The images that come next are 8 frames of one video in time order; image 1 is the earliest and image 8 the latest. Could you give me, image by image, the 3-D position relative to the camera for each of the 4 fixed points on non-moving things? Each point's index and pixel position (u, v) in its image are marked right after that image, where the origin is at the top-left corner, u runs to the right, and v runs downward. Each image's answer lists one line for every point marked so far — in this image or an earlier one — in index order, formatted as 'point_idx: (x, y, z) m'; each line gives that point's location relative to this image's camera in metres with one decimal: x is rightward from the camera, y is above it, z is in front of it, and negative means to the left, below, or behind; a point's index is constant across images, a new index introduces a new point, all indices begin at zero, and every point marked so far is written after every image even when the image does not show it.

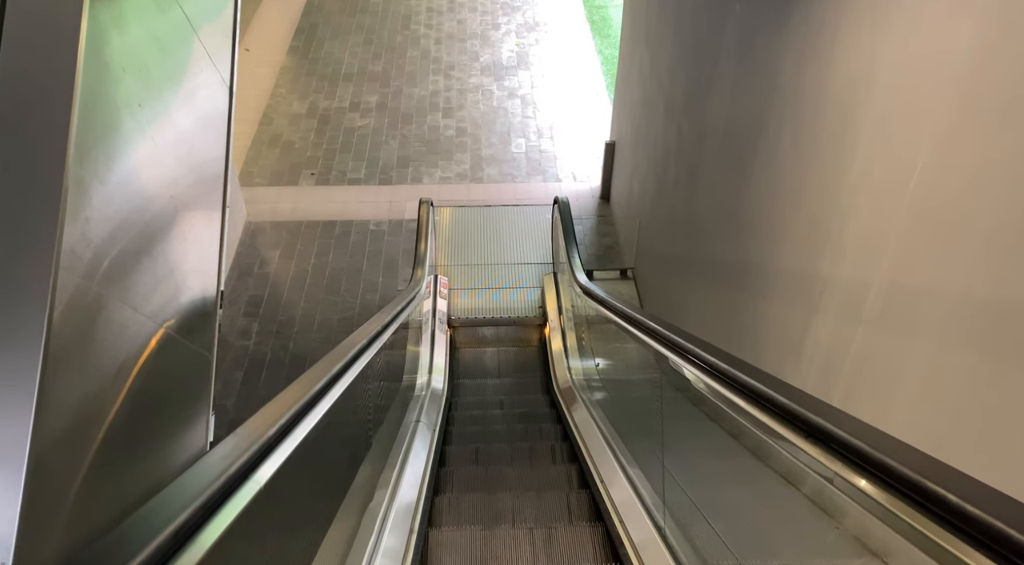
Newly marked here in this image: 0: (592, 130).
0: (+0.8, +1.6, +7.4) m
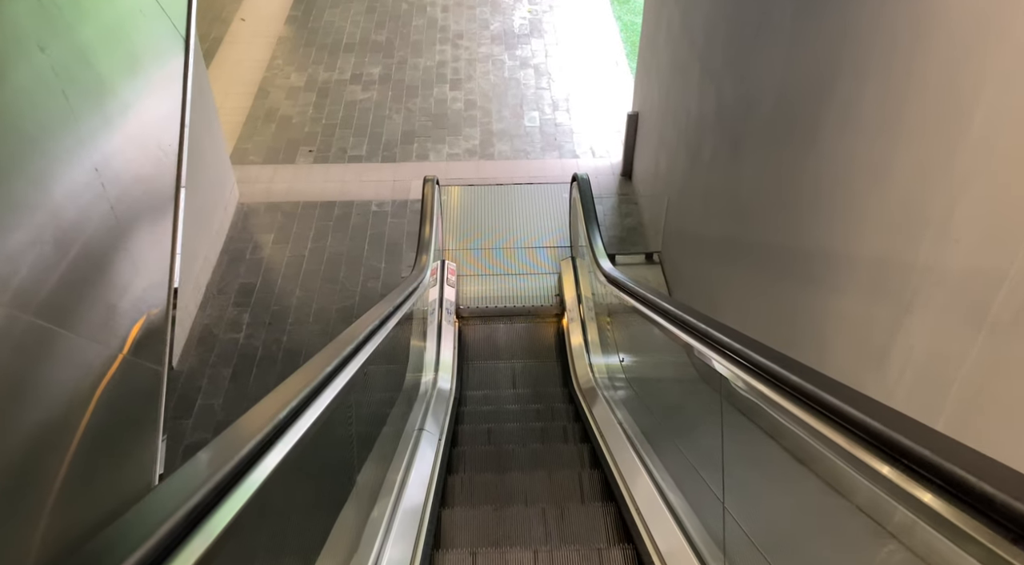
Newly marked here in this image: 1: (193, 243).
0: (+1.0, +1.8, +6.9) m
1: (-2.2, +0.3, +5.0) m
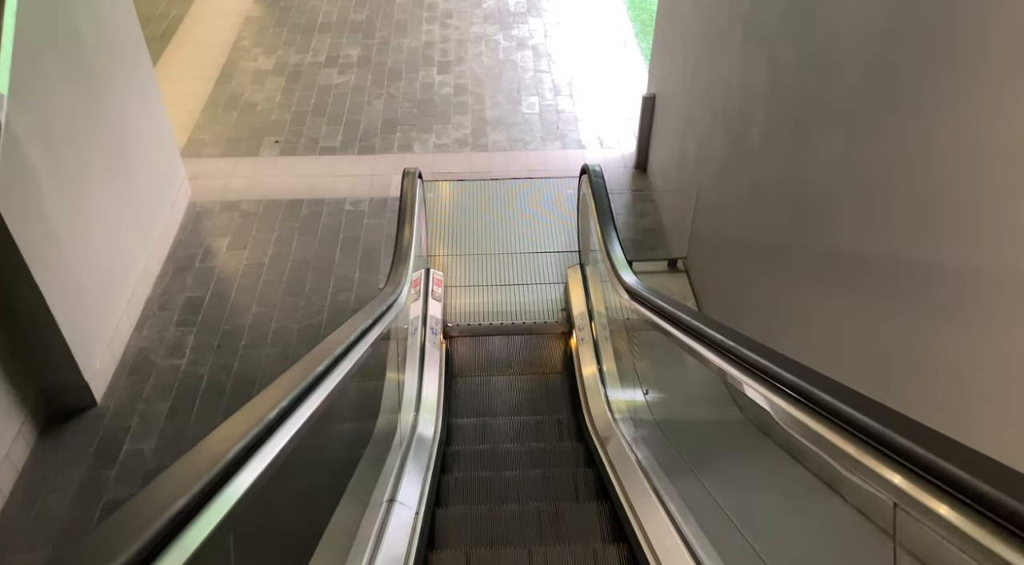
0: (+0.9, +1.7, +6.1) m
1: (-2.3, +0.2, +4.1) m
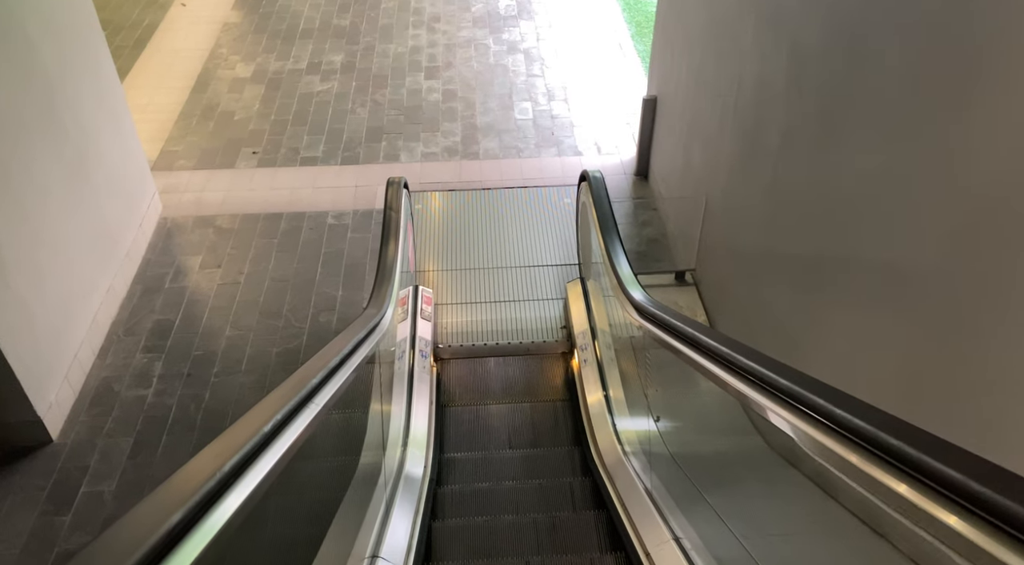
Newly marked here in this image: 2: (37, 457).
0: (+0.9, +1.6, +5.8) m
1: (-2.3, +0.1, +3.8) m
2: (-2.2, -0.8, +3.3) m
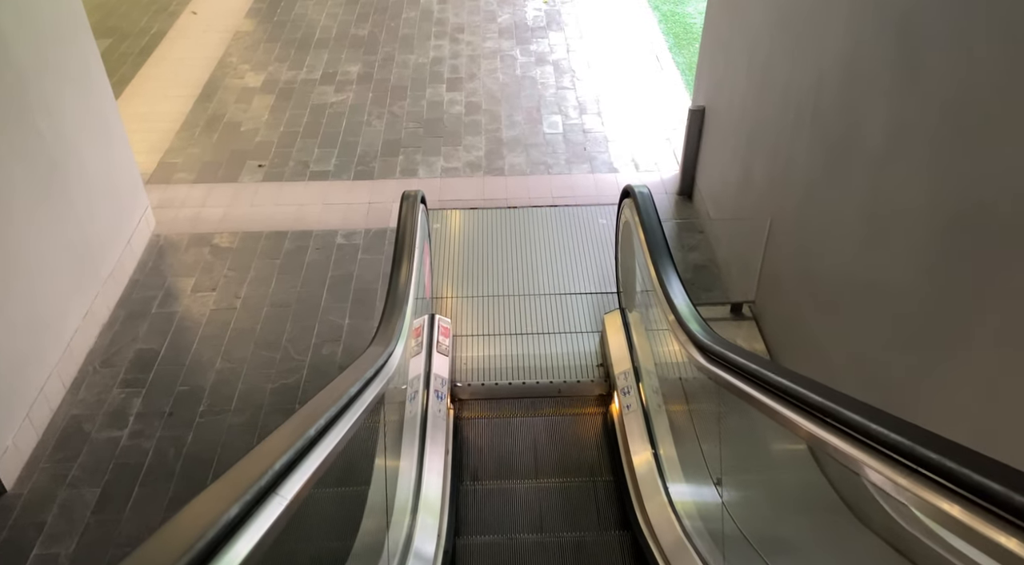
0: (+1.1, +1.4, +5.3) m
1: (-2.1, 0.0, +3.4) m
2: (-2.1, -0.9, +2.8) m
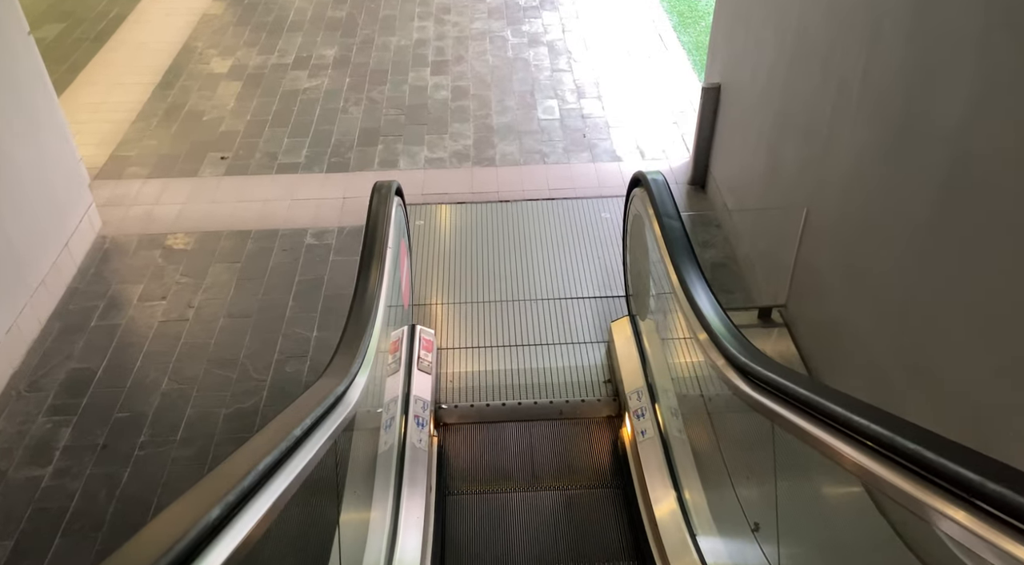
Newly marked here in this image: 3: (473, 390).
0: (+1.0, +1.4, +4.9) m
1: (-2.2, -0.1, +2.9) m
2: (-2.1, -1.0, +2.4) m
3: (-0.2, -0.5, +3.1) m
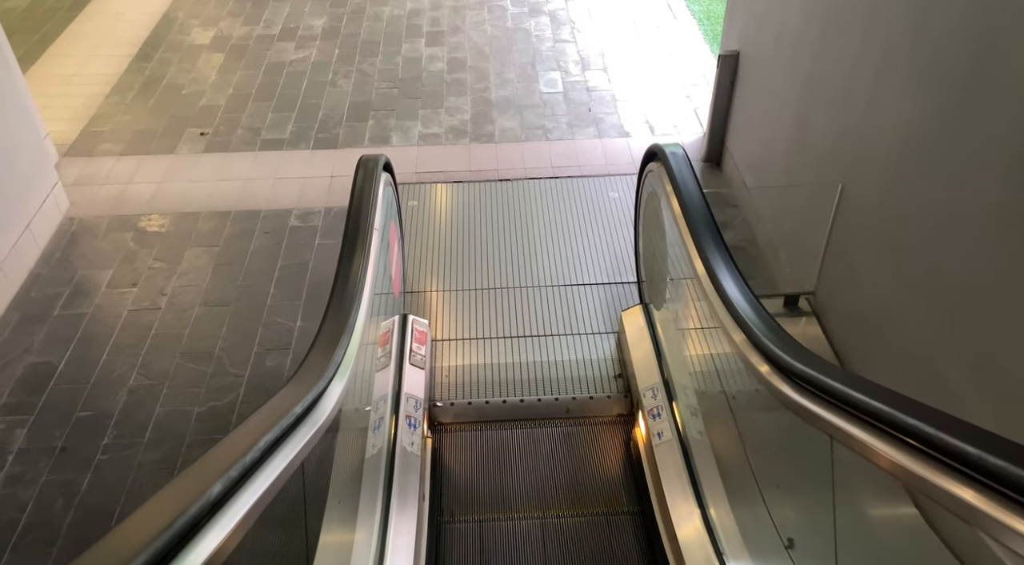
0: (+1.0, +1.5, +4.6) m
1: (-2.2, 0.0, +2.6) m
2: (-2.1, -0.9, +2.1) m
3: (-0.2, -0.4, +2.8) m
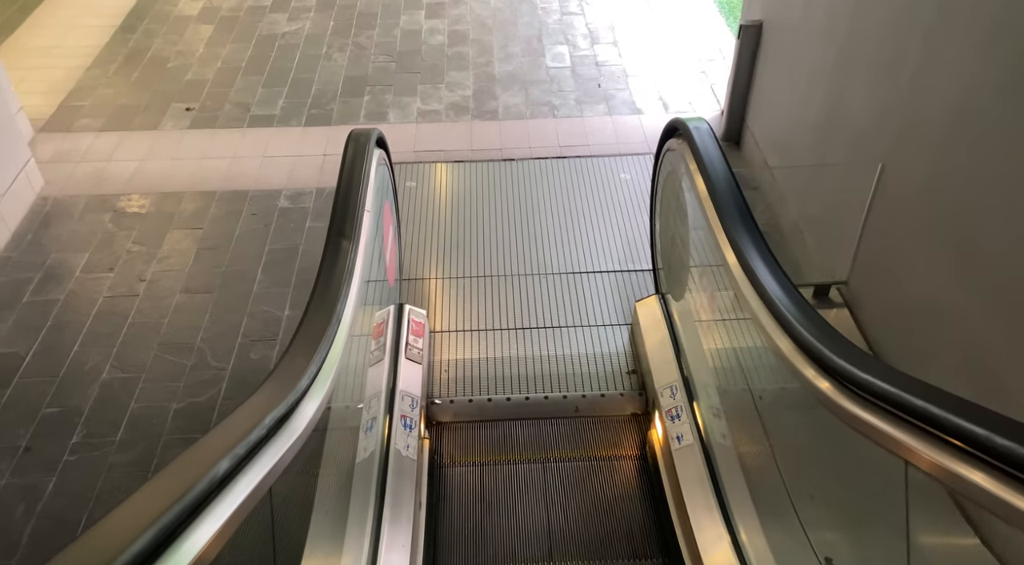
0: (+1.1, +1.5, +4.3) m
1: (-2.1, 0.0, +2.4) m
2: (-2.1, -0.9, +1.9) m
3: (-0.1, -0.4, +2.6) m
